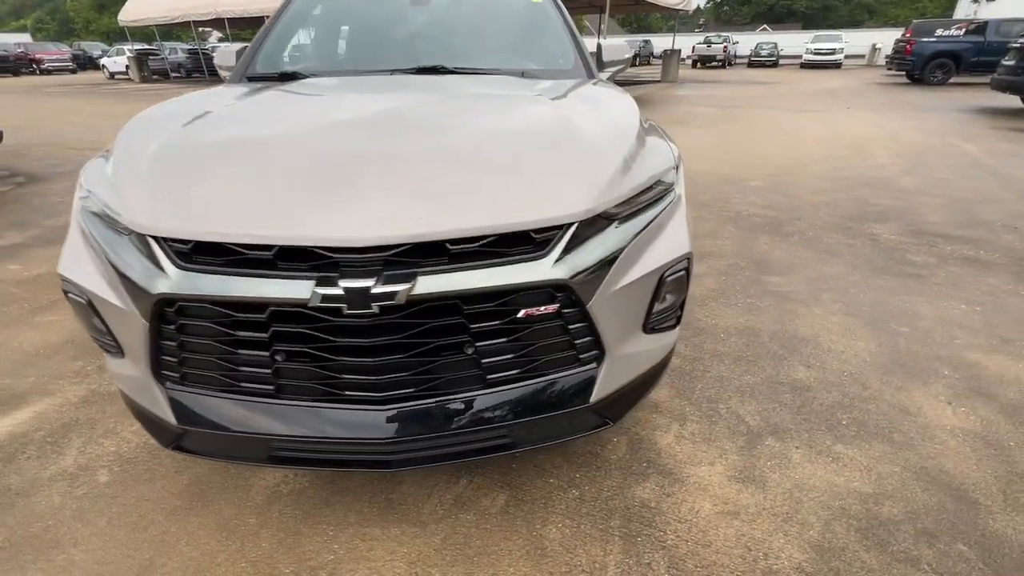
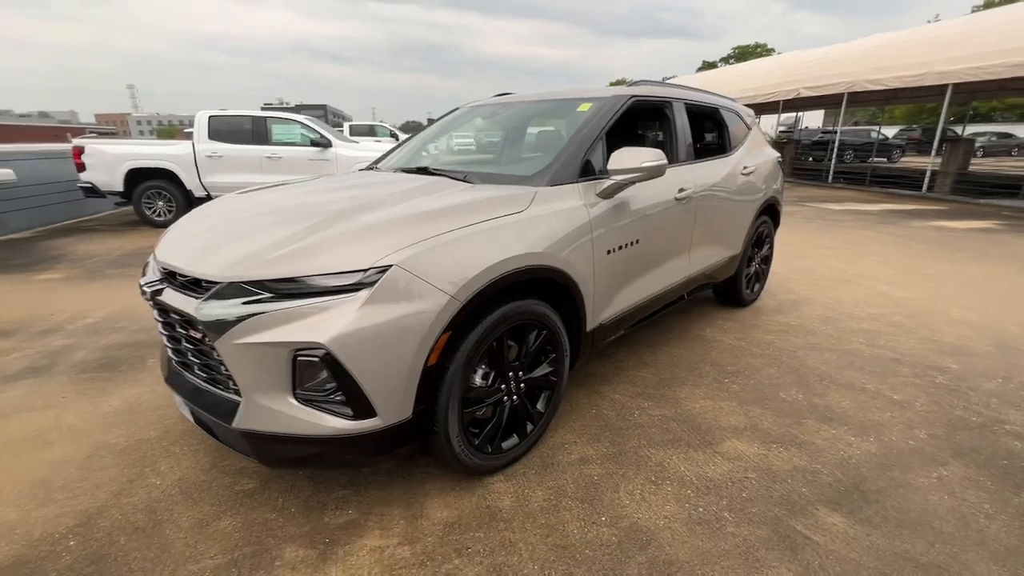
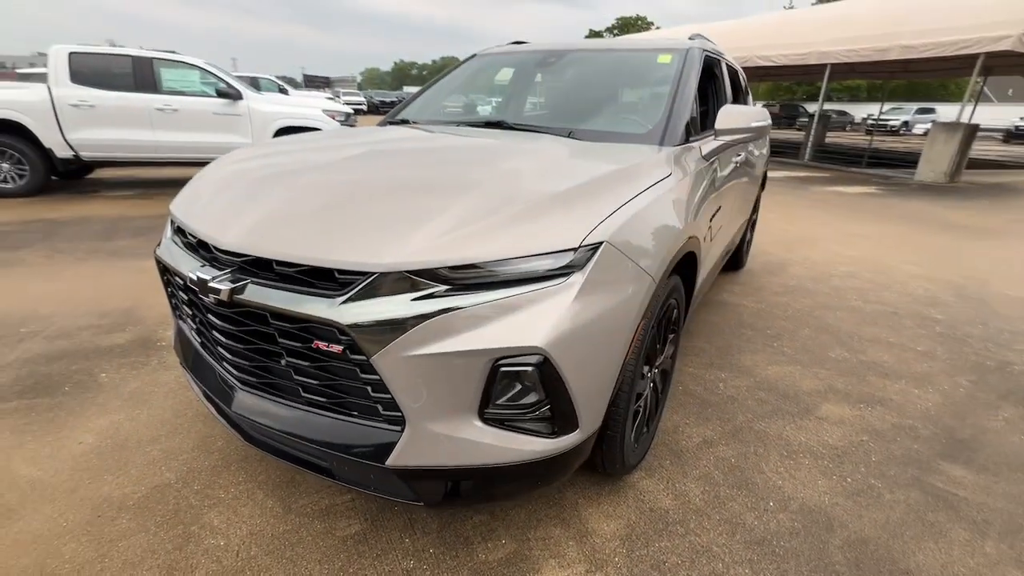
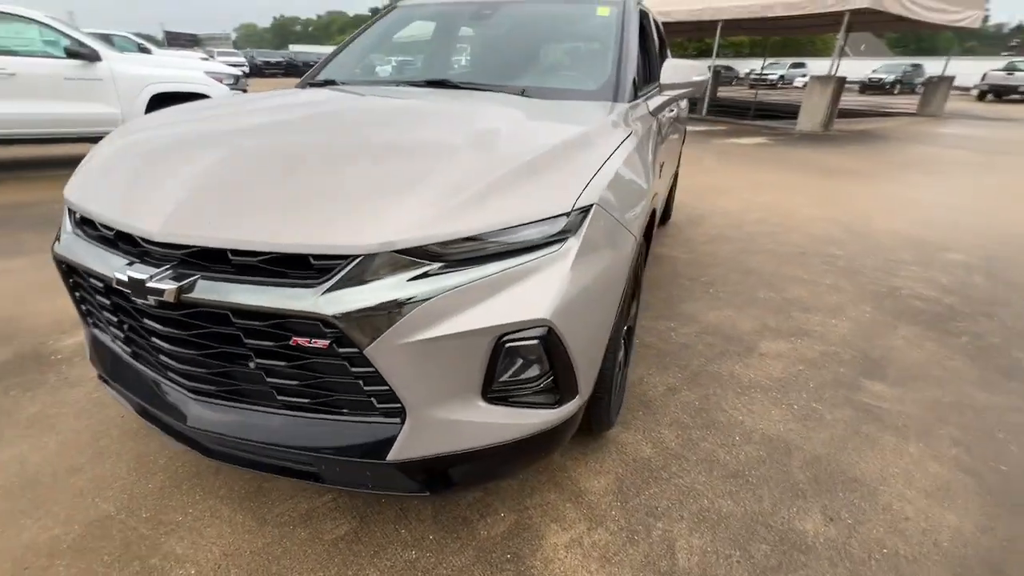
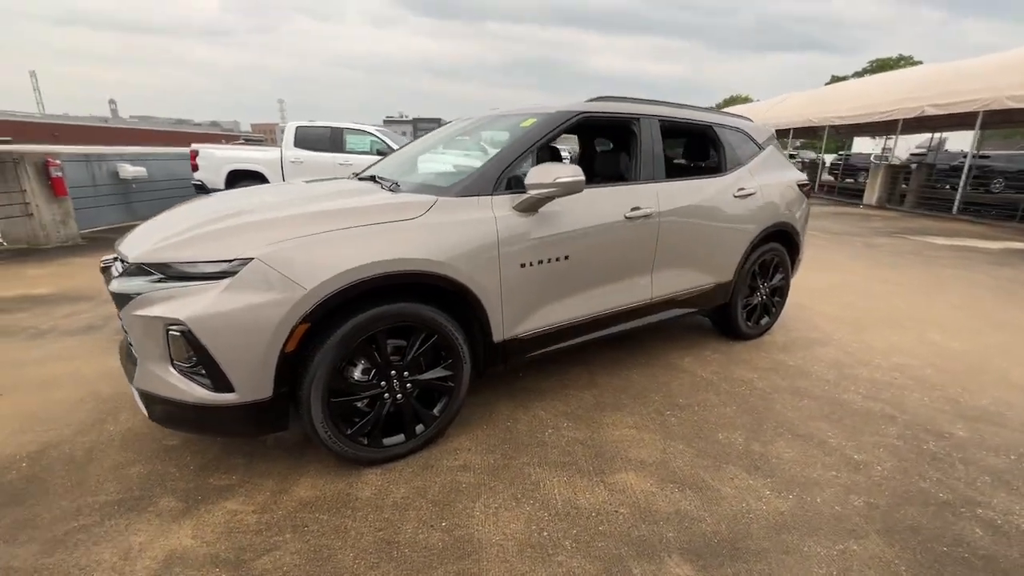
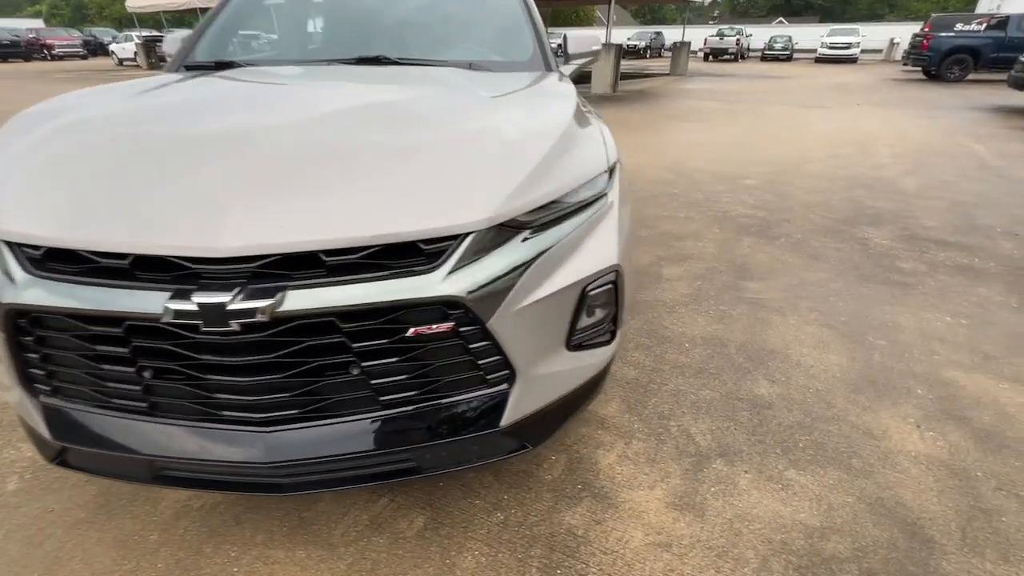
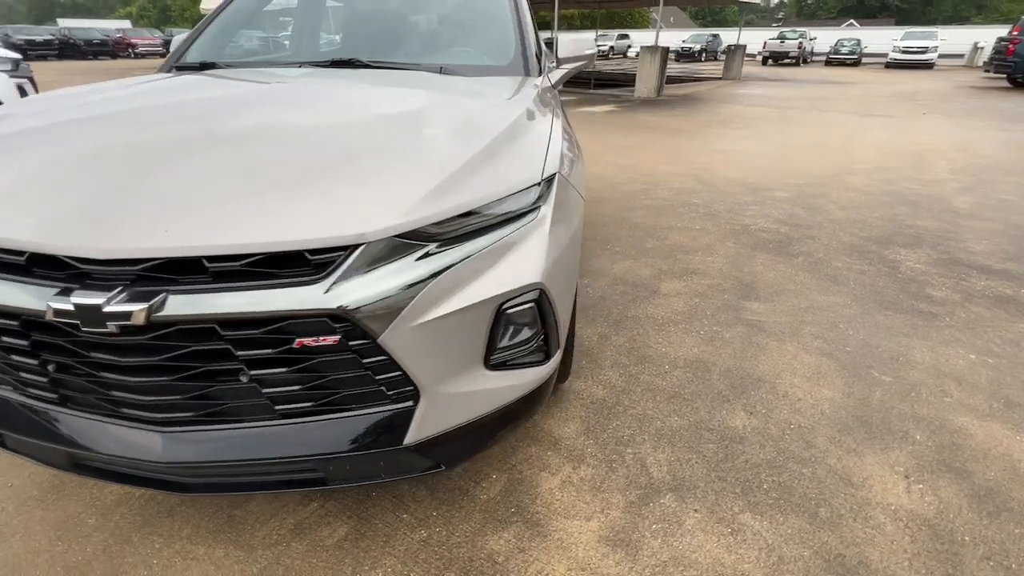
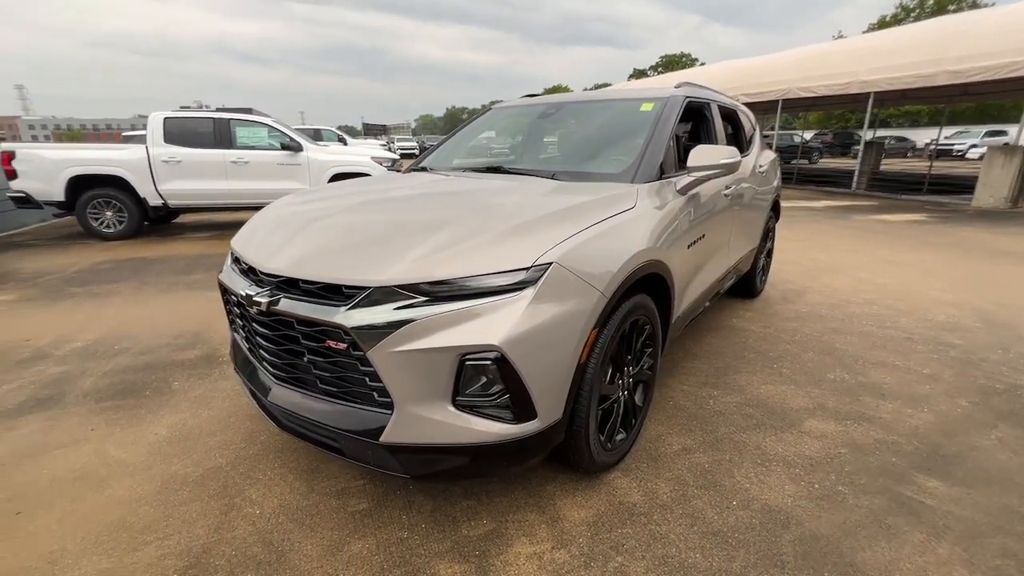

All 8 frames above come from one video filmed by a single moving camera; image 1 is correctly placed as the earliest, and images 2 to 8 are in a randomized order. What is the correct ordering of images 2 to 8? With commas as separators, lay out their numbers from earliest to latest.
6, 7, 4, 3, 8, 2, 5
